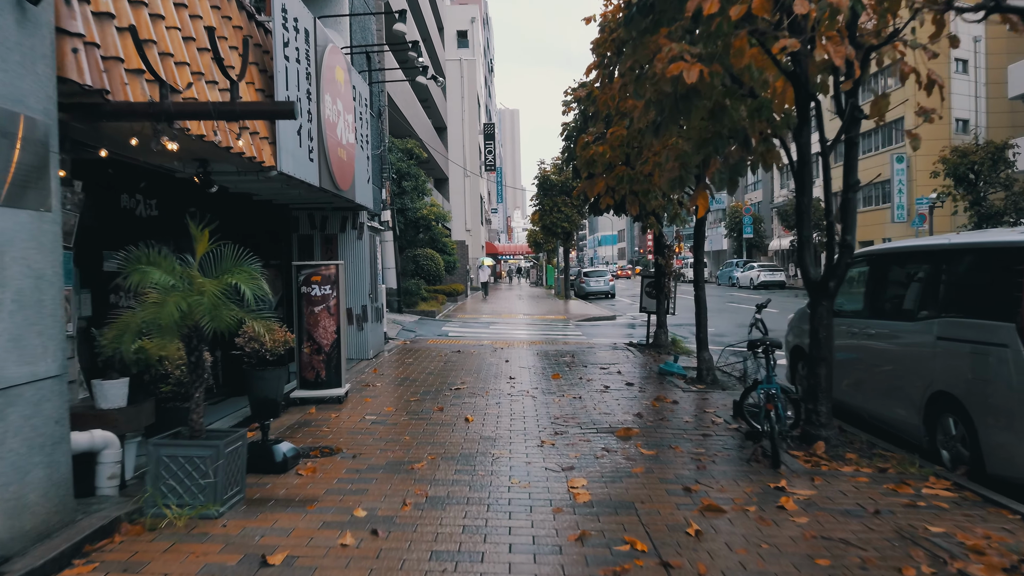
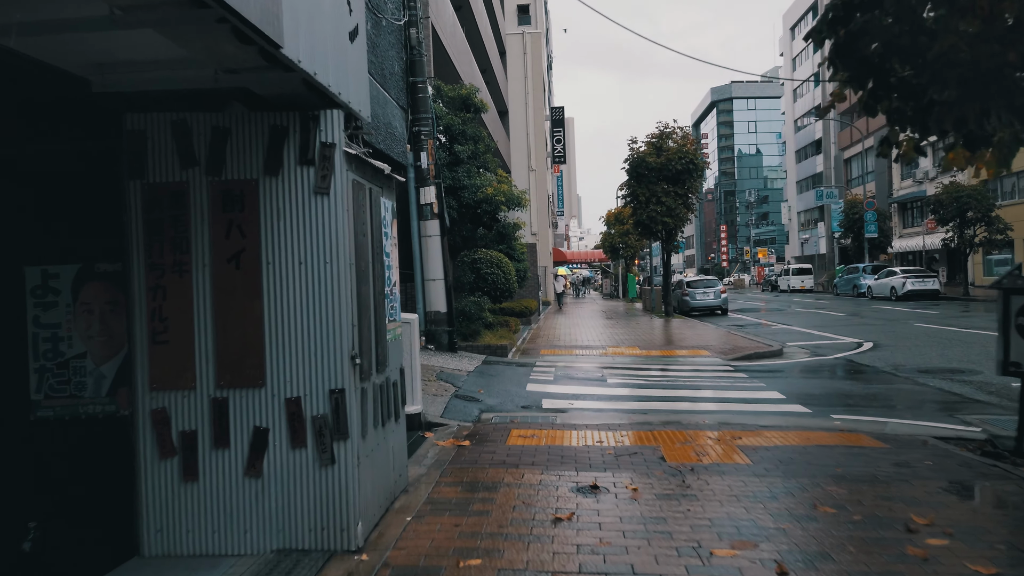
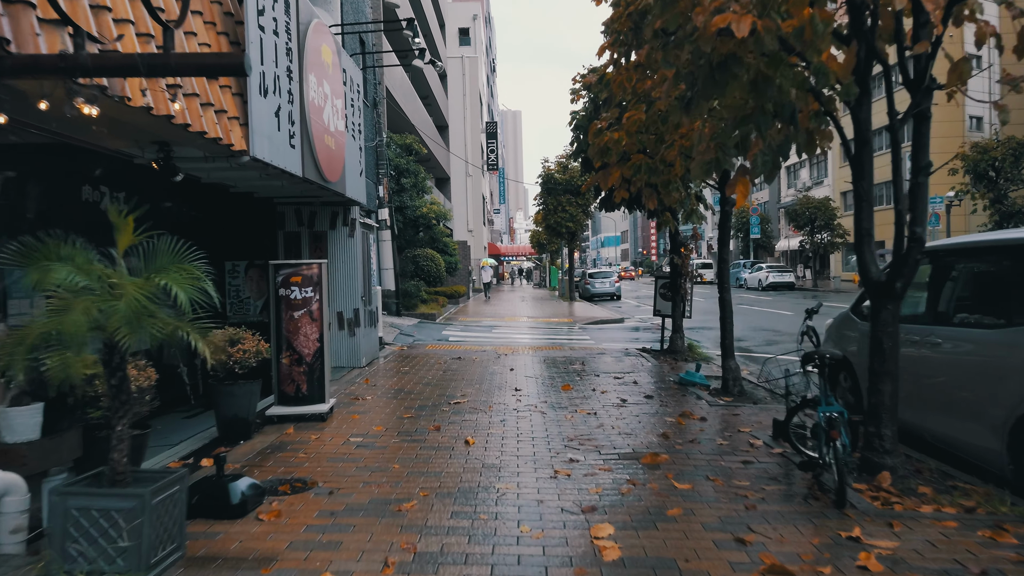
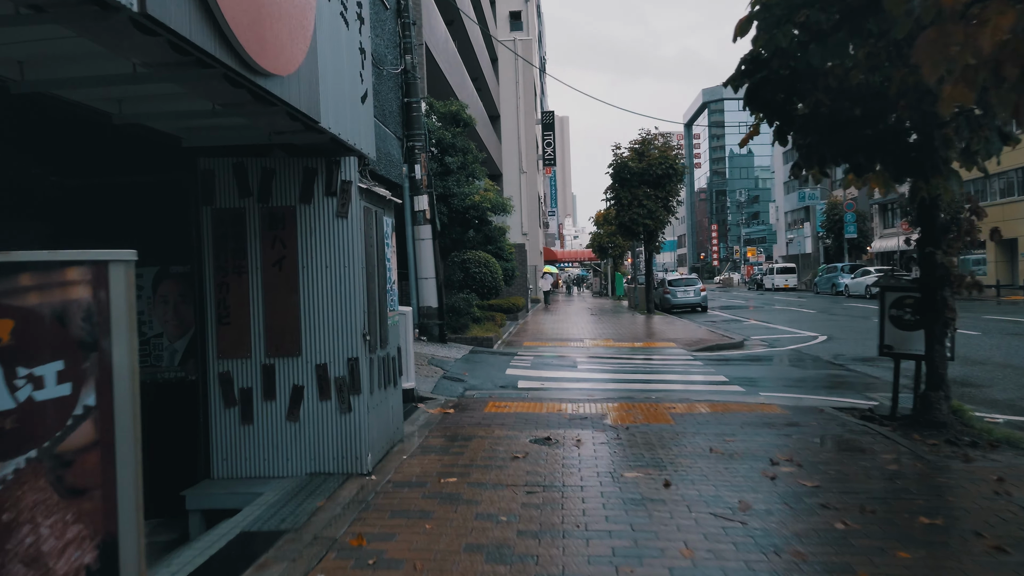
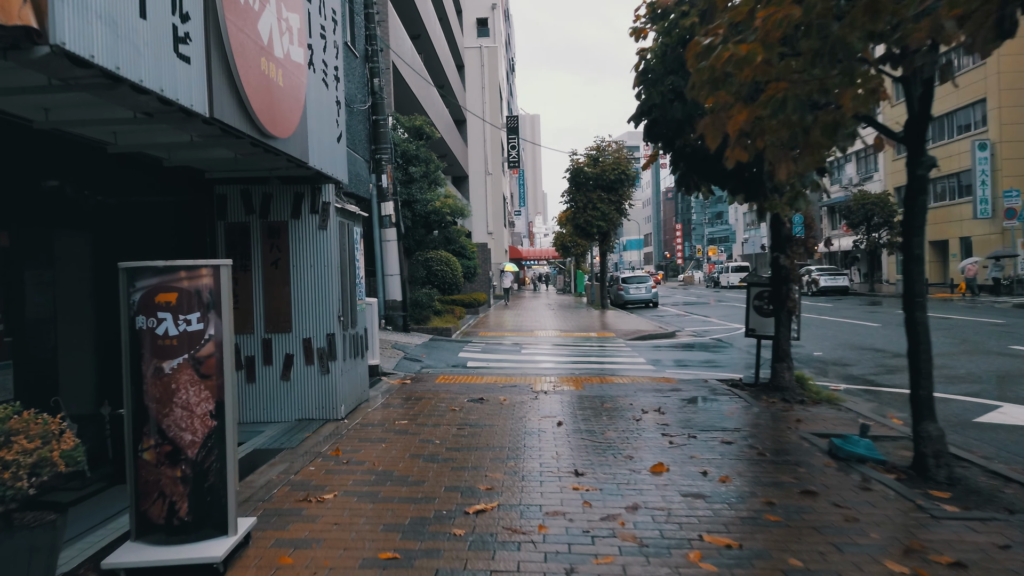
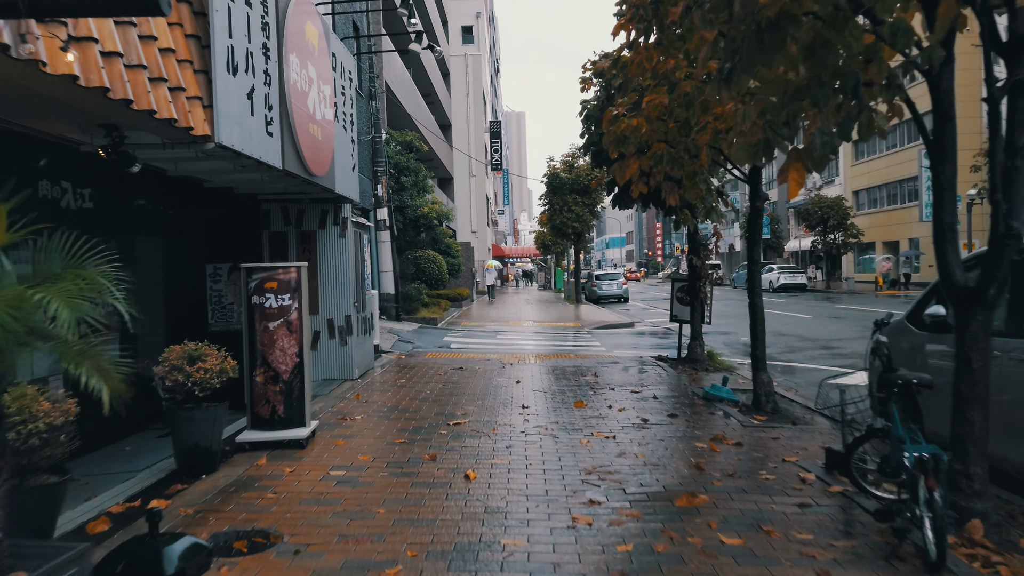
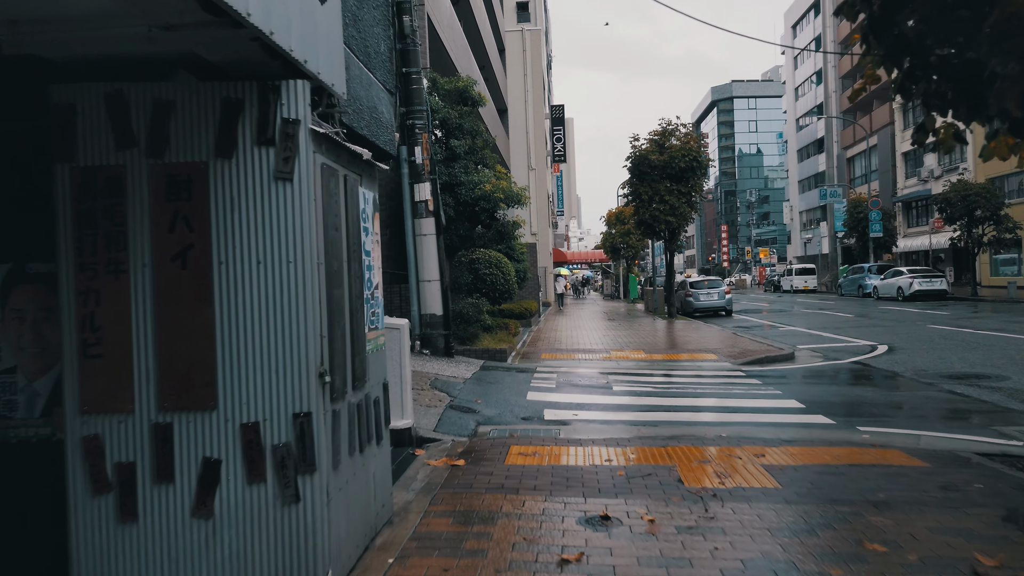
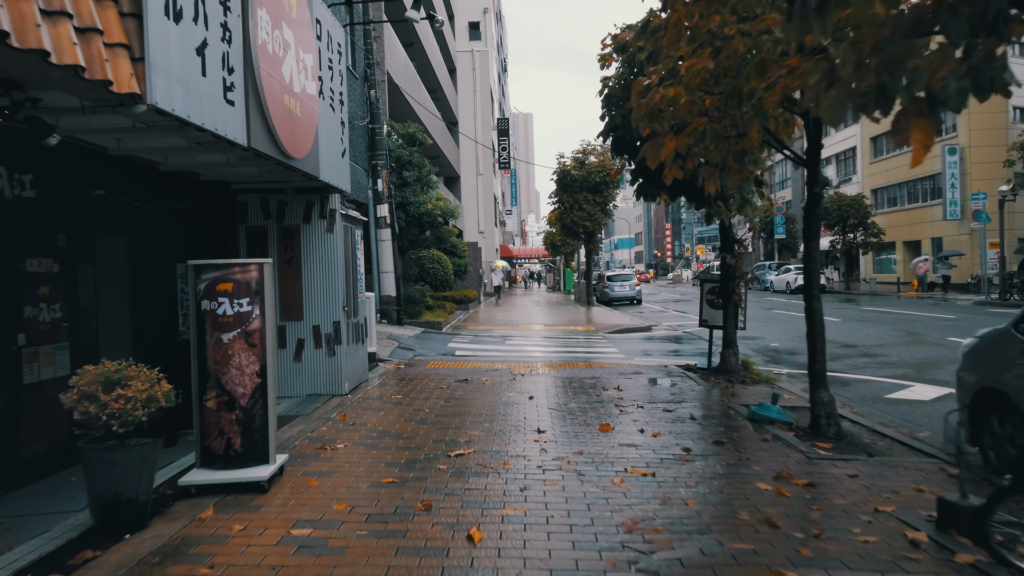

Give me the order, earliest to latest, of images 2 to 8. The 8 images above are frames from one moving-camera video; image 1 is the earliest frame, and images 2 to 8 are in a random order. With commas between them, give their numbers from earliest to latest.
3, 6, 8, 5, 4, 2, 7
